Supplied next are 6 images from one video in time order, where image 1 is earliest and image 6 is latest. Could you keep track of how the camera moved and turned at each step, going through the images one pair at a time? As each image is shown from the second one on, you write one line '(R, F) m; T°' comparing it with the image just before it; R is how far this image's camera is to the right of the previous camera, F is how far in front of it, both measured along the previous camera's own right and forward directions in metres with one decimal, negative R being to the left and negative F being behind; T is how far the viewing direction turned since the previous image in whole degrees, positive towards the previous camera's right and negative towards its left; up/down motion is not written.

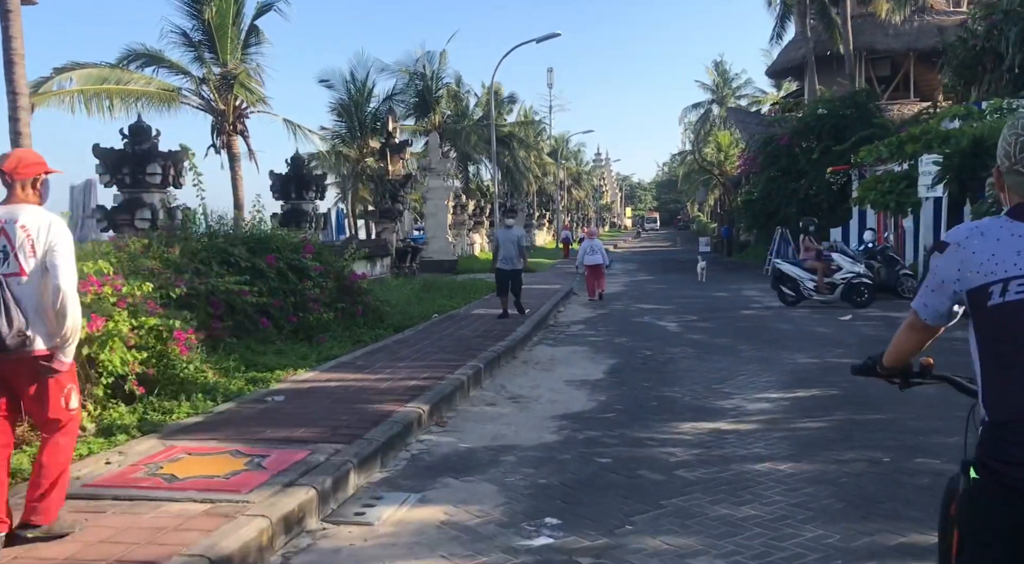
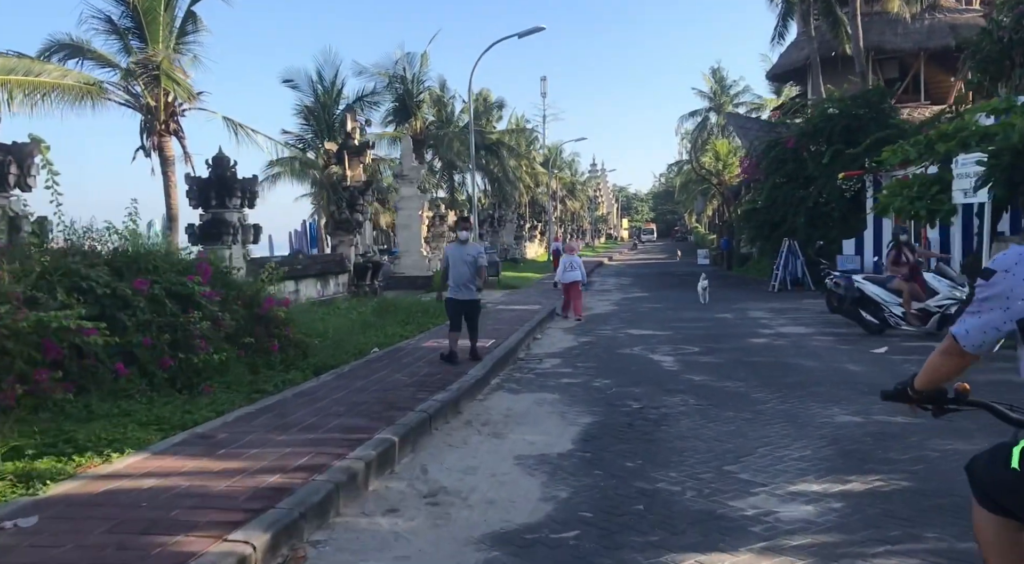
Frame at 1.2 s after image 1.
(+0.5, +2.4) m; 0°
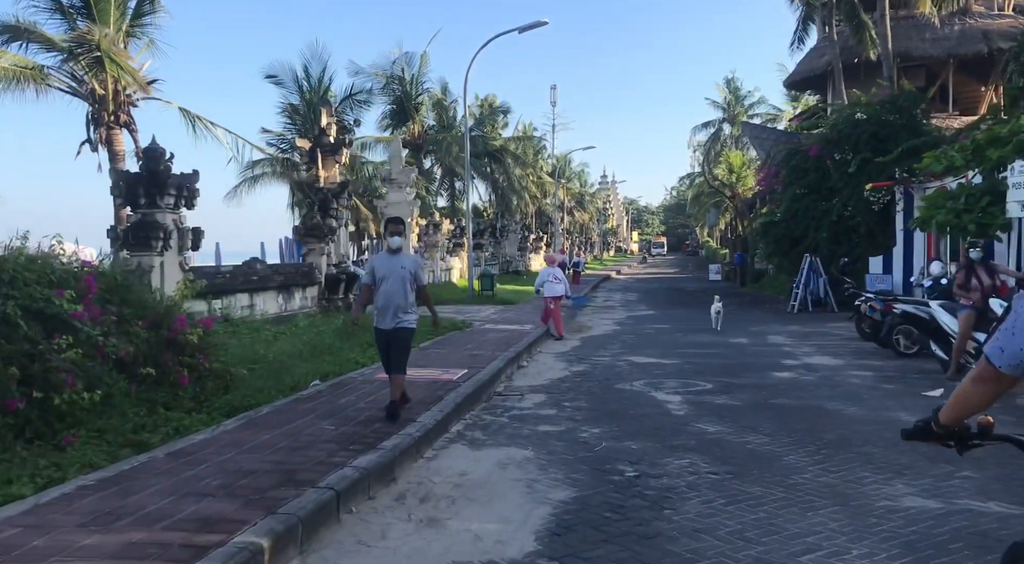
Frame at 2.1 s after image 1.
(+0.4, +1.8) m; -1°
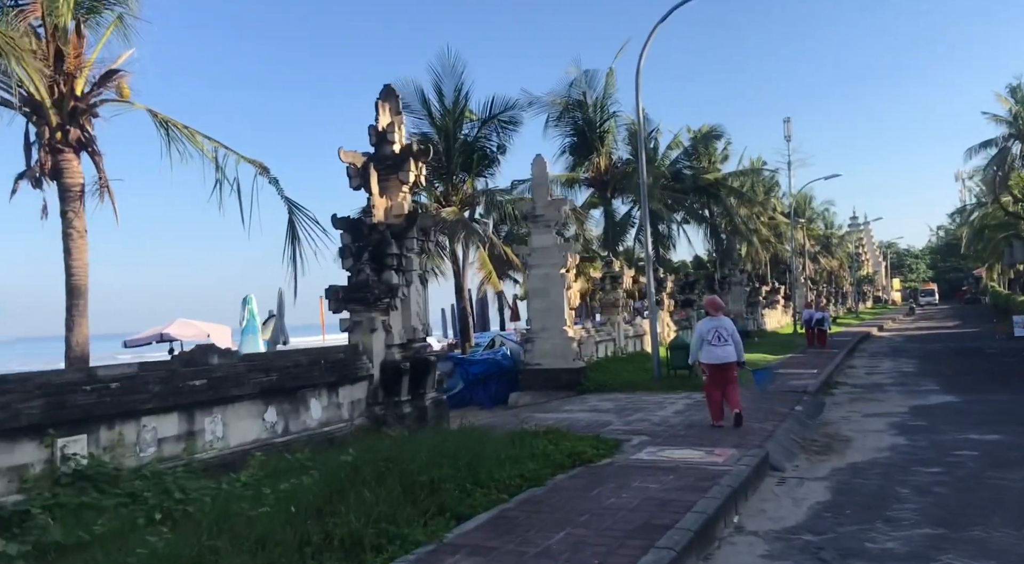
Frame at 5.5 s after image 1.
(+0.7, +6.8) m; -17°
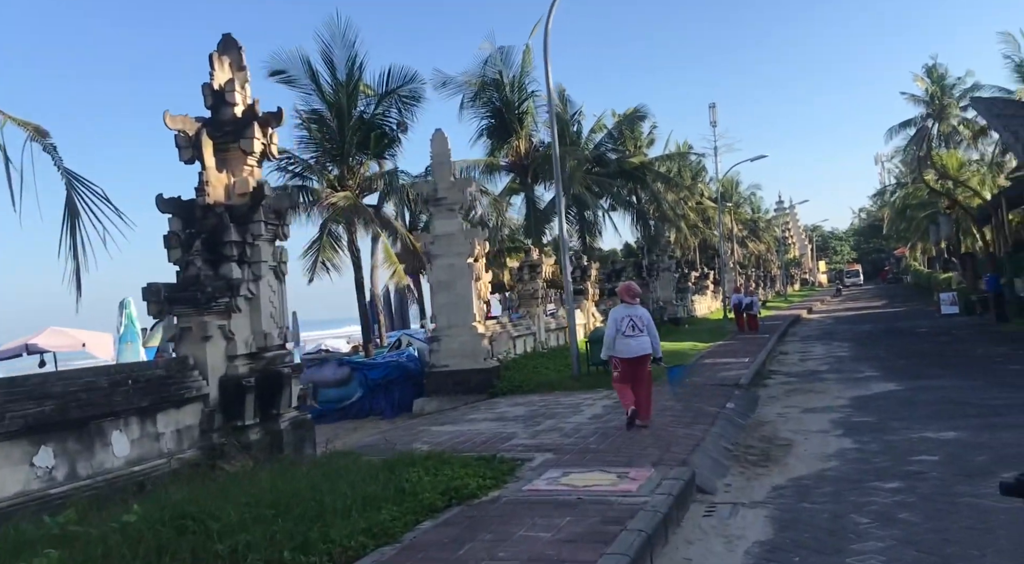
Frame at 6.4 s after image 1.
(+0.7, +1.7) m; +5°
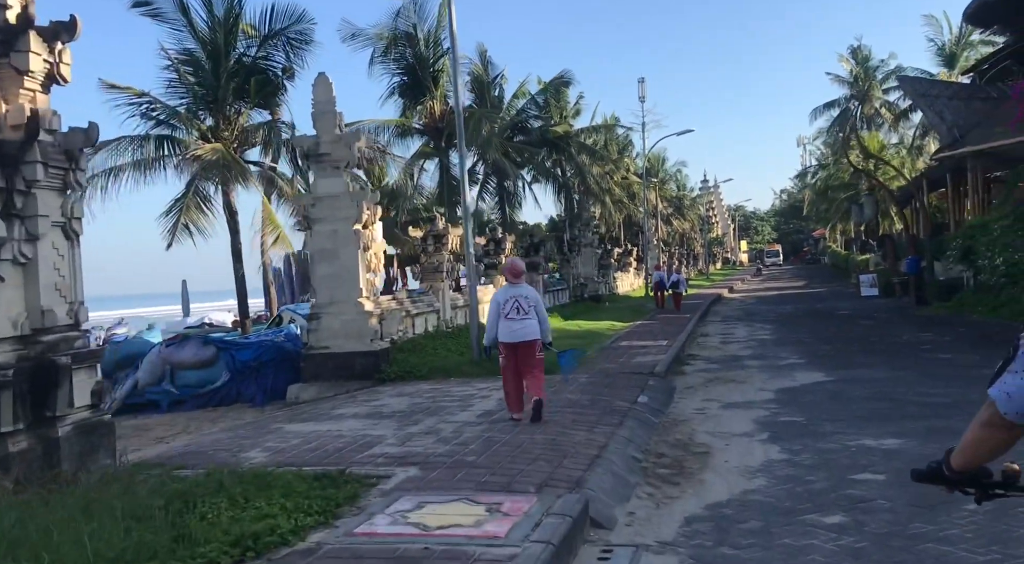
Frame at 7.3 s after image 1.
(+0.6, +1.6) m; +5°
